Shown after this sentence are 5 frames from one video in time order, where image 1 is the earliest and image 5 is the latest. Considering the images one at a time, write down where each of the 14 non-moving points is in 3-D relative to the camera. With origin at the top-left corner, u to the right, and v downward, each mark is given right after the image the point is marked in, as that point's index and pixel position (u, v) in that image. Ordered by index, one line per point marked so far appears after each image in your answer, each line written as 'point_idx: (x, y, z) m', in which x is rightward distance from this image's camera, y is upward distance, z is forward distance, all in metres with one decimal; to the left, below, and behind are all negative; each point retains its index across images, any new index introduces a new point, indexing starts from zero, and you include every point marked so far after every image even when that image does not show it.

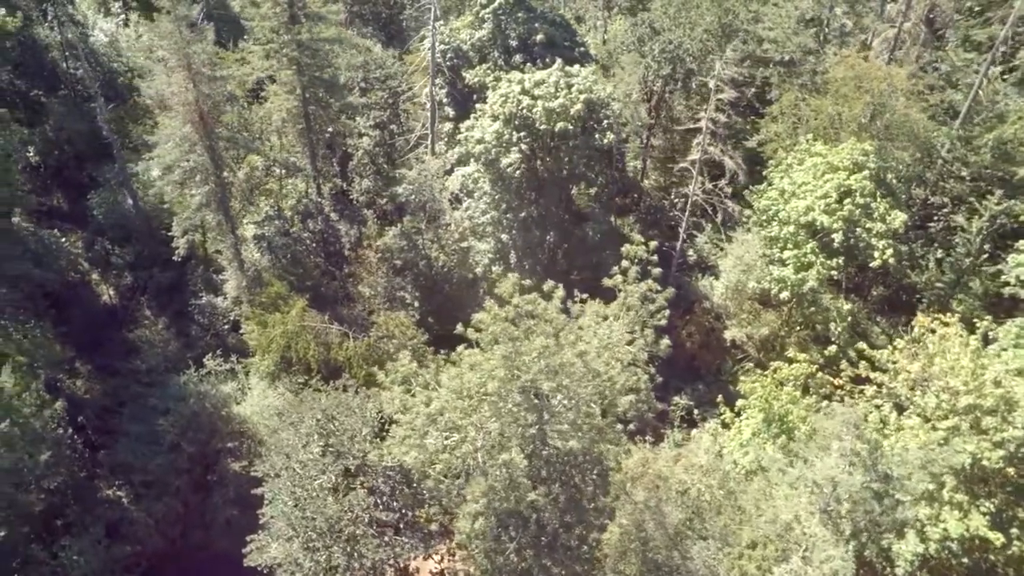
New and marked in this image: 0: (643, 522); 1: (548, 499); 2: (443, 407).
0: (+3.3, -6.4, +18.5) m
1: (+0.7, -5.3, +16.9) m
2: (-1.8, -3.4, +18.6) m
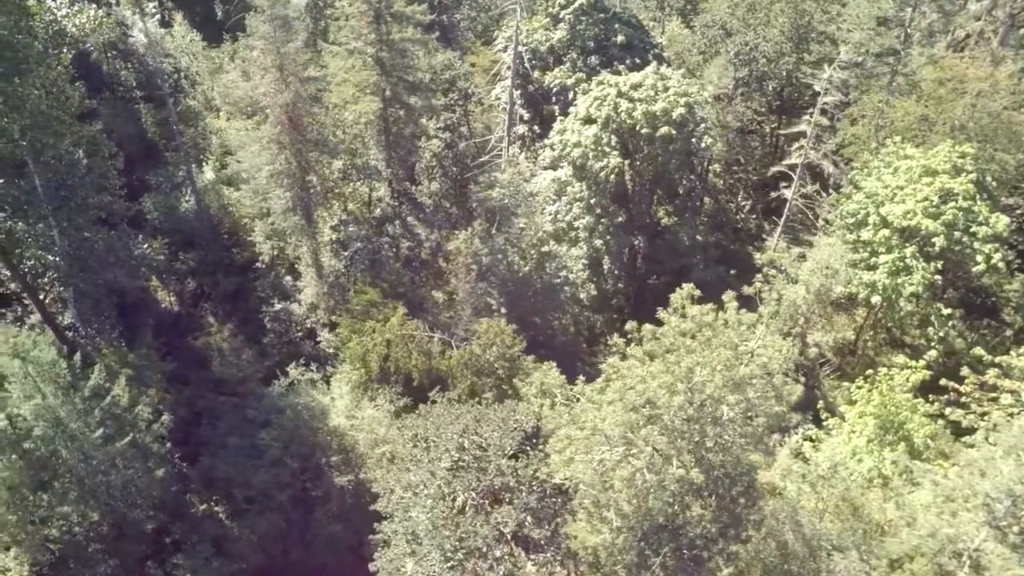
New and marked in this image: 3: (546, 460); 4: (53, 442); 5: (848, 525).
0: (+7.2, -6.6, +18.1) m
1: (+4.7, -5.5, +16.4) m
2: (+2.0, -3.6, +18.1) m
3: (+1.1, -4.7, +18.6) m
4: (-12.0, -4.0, +17.7) m
5: (+9.7, -6.9, +19.6) m
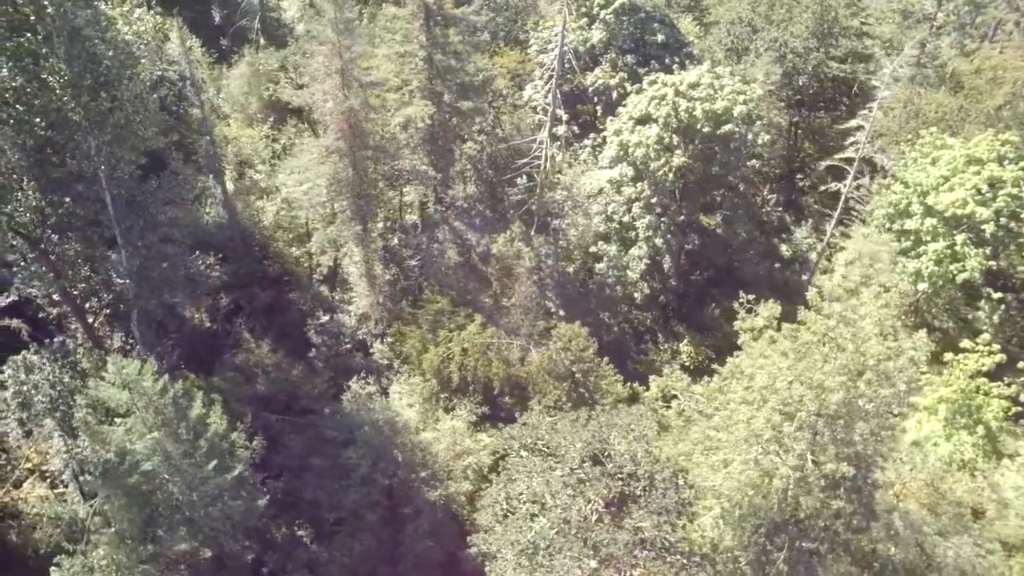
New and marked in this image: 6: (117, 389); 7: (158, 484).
0: (+10.6, -6.4, +18.4) m
1: (+8.1, -5.4, +16.6) m
2: (+5.3, -3.6, +18.0) m
3: (+4.4, -4.8, +18.5) m
4: (-8.7, -4.7, +16.7) m
5: (+13.0, -6.6, +20.0) m
6: (-9.6, -2.5, +16.4) m
7: (-8.9, -4.9, +16.8) m
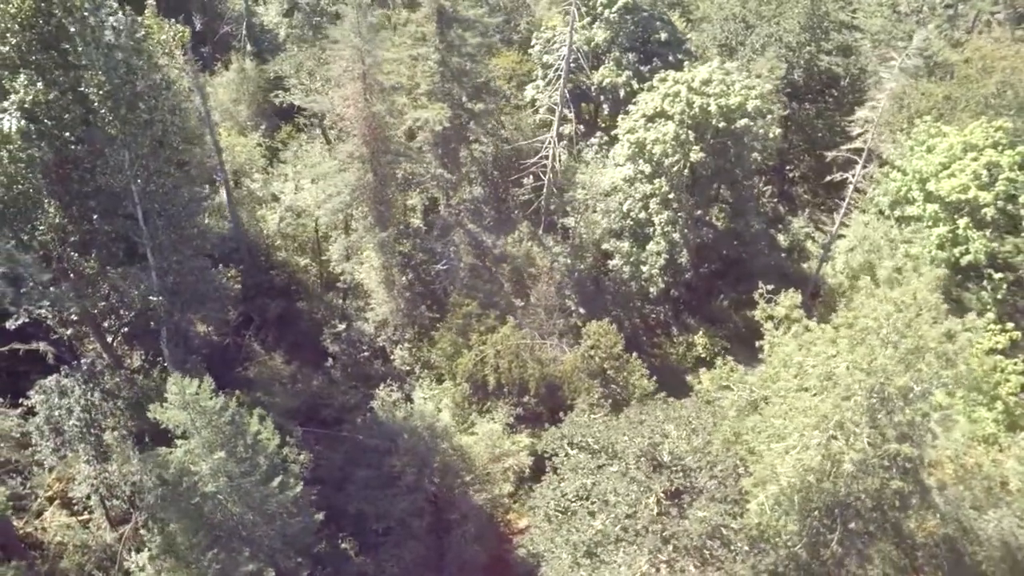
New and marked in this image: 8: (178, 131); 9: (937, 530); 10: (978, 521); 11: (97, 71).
0: (+12.2, -6.0, +19.1) m
1: (+9.8, -5.1, +17.1) m
2: (+6.8, -3.4, +18.4) m
3: (+5.9, -4.6, +18.8) m
4: (-7.0, -5.0, +16.3) m
5: (+14.5, -6.1, +20.8) m
6: (-8.0, -2.9, +15.9) m
7: (-7.2, -5.3, +16.4) m
8: (-9.8, +4.6, +19.6) m
9: (+12.4, -7.1, +19.7) m
10: (+13.7, -6.6, +19.3) m
11: (-10.5, +5.5, +17.0) m
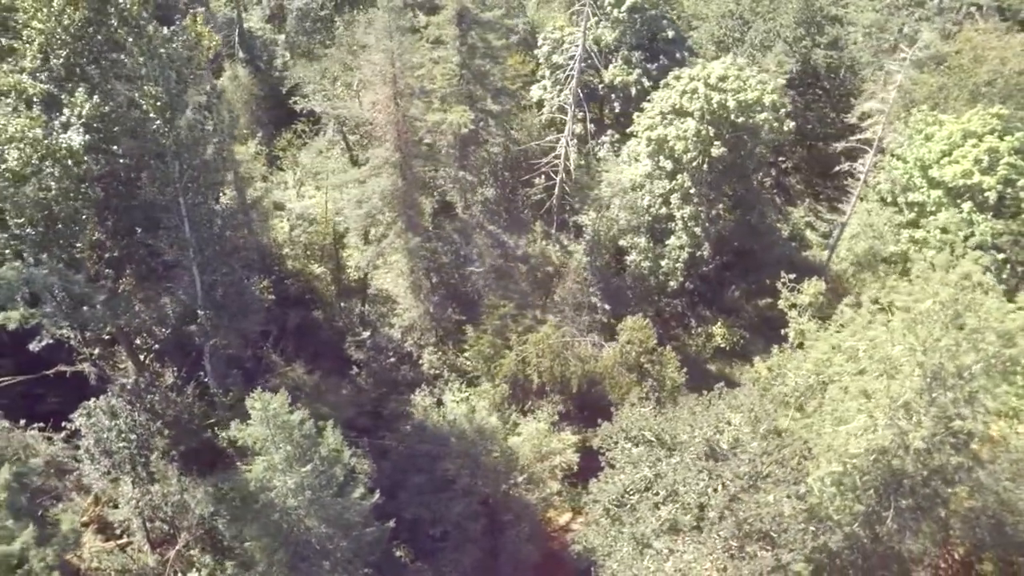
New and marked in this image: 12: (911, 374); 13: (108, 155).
0: (+14.0, -5.4, +19.9) m
1: (+11.7, -4.6, +17.8) m
2: (+8.6, -3.1, +19.0) m
3: (+7.7, -4.3, +19.3) m
4: (-5.0, -5.3, +16.1) m
5: (+16.2, -5.4, +21.8) m
6: (-6.1, -3.2, +15.6) m
7: (-5.2, -5.5, +16.2) m
8: (-8.4, +4.2, +19.2) m
9: (+14.3, -6.5, +20.6) m
10: (+15.5, -6.0, +20.2) m
11: (-9.0, +5.1, +16.5) m
12: (+10.4, -2.3, +17.4) m
13: (-10.1, +3.3, +16.9) m
